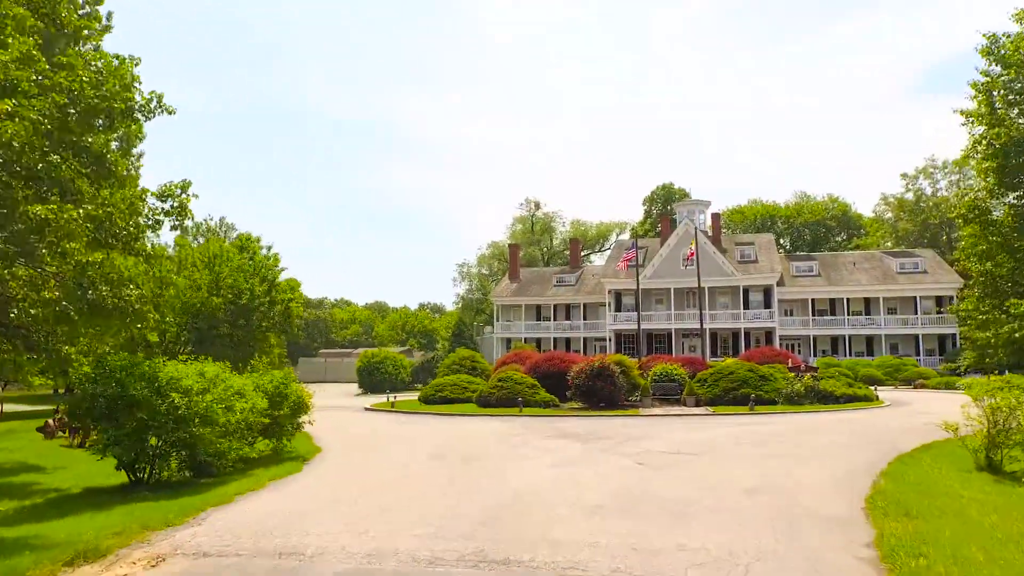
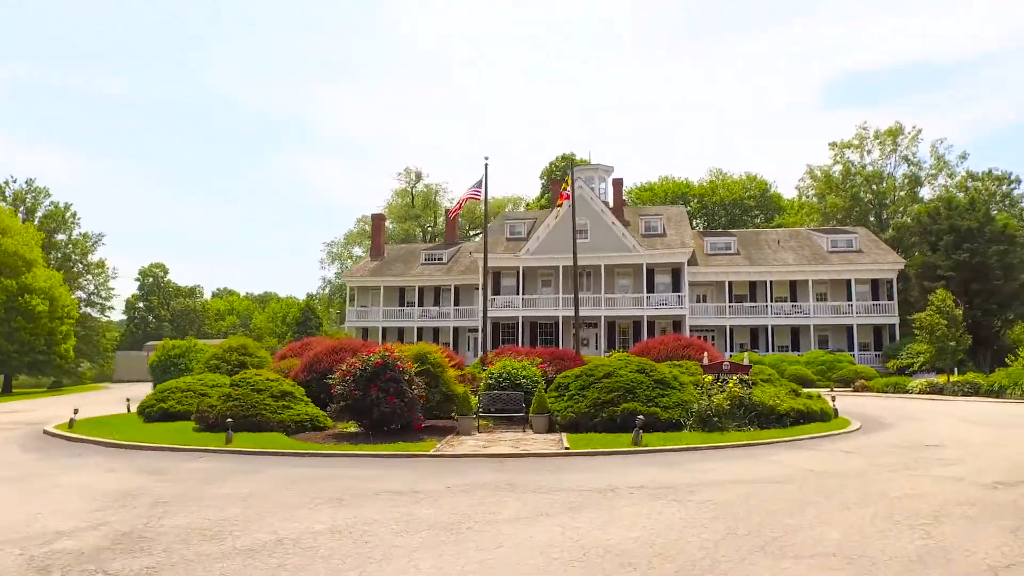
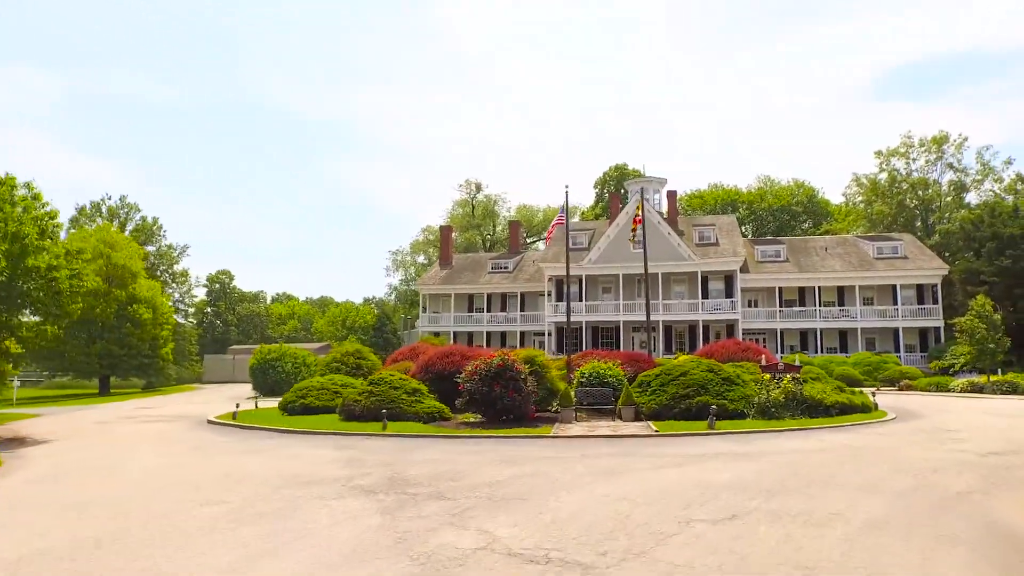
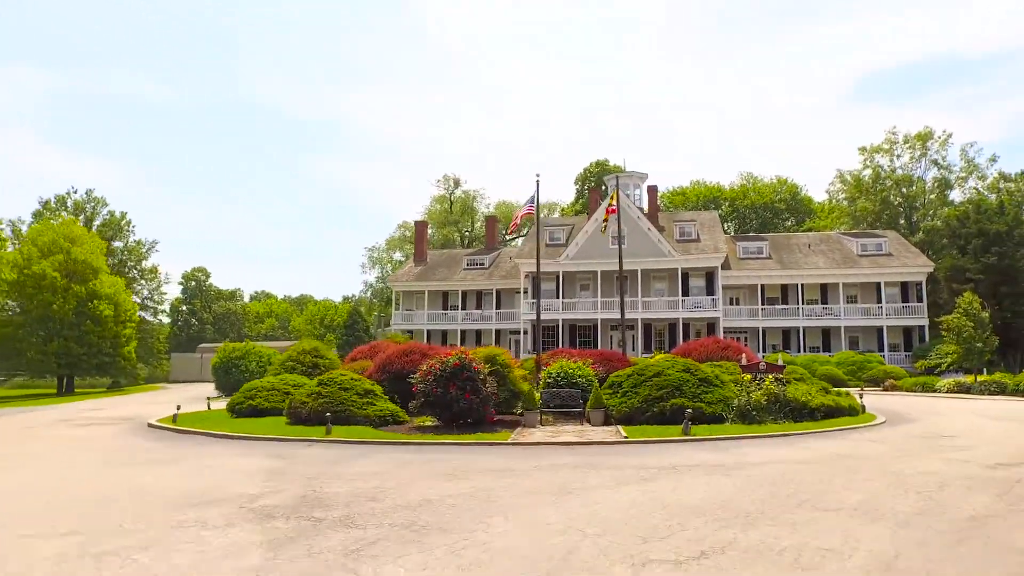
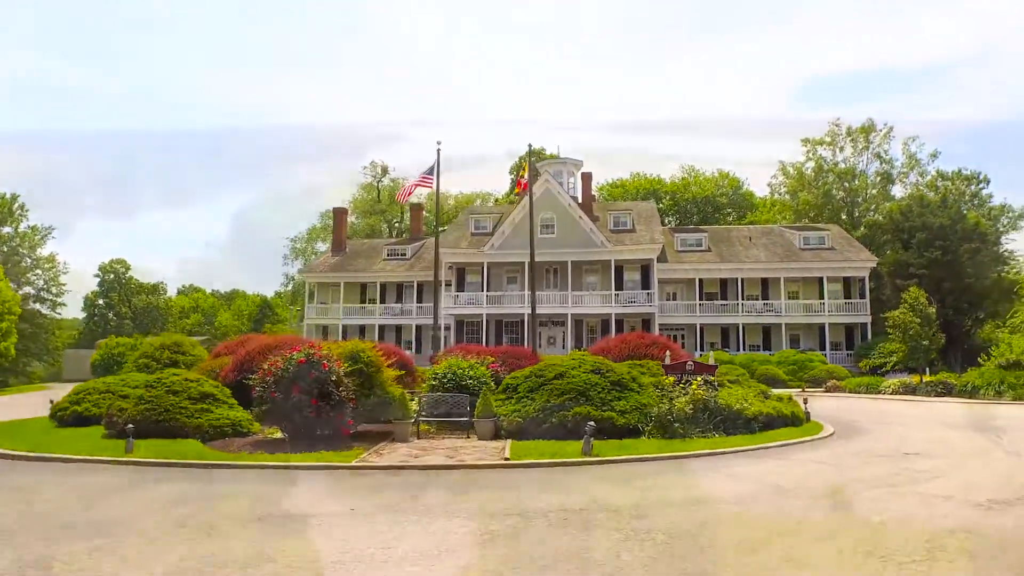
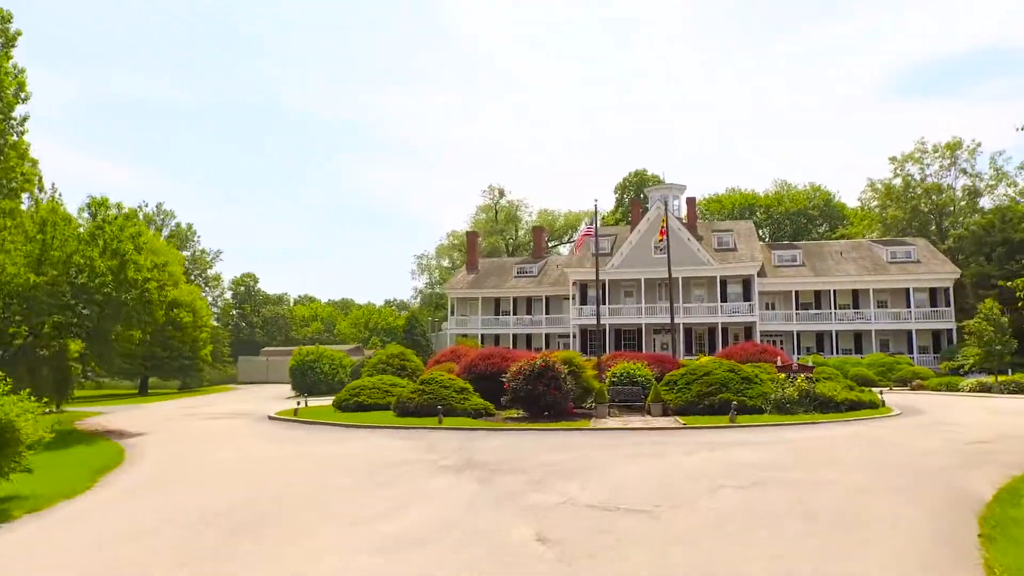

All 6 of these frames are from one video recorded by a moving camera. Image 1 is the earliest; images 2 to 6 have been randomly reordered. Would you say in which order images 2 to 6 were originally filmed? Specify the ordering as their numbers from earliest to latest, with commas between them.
6, 3, 4, 2, 5
